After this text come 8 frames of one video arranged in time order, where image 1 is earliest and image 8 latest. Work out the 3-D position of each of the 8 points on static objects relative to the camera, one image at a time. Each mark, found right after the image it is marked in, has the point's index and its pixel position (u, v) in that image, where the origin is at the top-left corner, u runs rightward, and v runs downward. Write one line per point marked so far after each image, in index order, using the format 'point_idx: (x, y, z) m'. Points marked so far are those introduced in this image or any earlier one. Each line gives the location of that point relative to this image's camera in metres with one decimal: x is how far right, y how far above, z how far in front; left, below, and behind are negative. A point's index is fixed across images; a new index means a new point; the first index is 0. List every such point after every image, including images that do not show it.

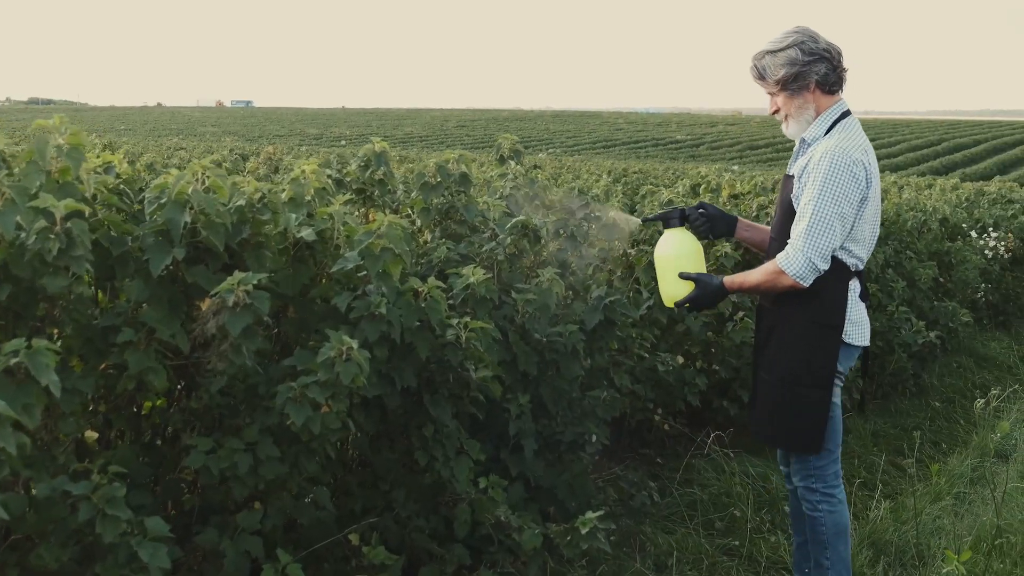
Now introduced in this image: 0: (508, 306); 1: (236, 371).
0: (0.0, -0.1, +4.4) m
1: (-0.7, -0.2, +3.0) m
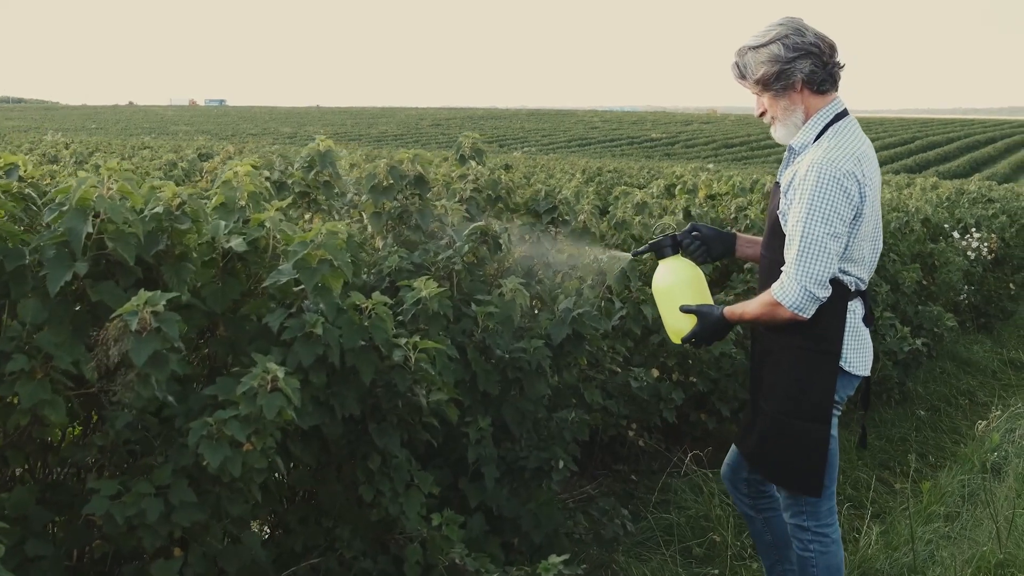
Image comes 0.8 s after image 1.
0: (-0.1, -0.1, +4.0) m
1: (-0.8, -0.3, +2.6) m
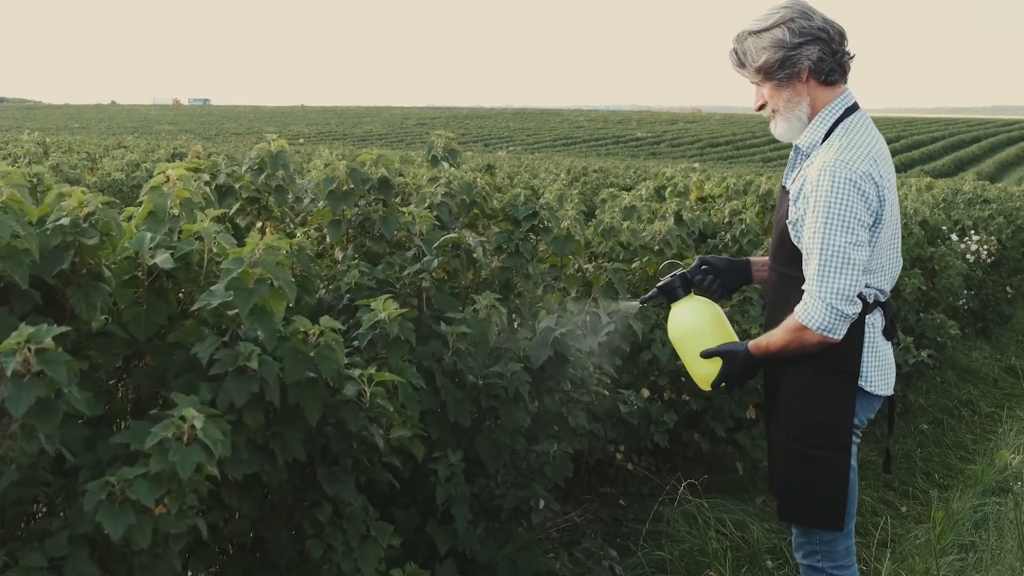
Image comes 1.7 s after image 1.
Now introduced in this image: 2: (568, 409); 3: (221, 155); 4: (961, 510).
0: (-0.2, -0.2, +3.6) m
1: (-0.9, -0.3, +2.2) m
2: (+0.2, -0.4, +4.3) m
3: (-1.0, +0.5, +4.1) m
4: (+2.1, -1.0, +5.5) m
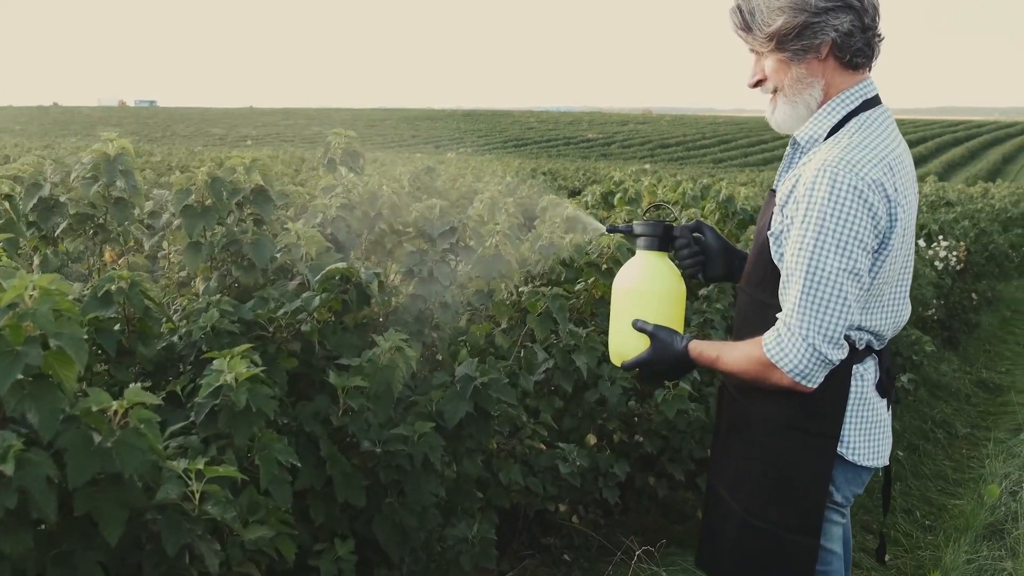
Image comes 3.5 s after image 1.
0: (-0.4, -0.3, +2.8) m
1: (-1.0, -0.4, +1.4) m
2: (0.0, -0.5, +3.5) m
3: (-1.2, +0.3, +3.2) m
4: (+1.8, -1.1, +4.8) m
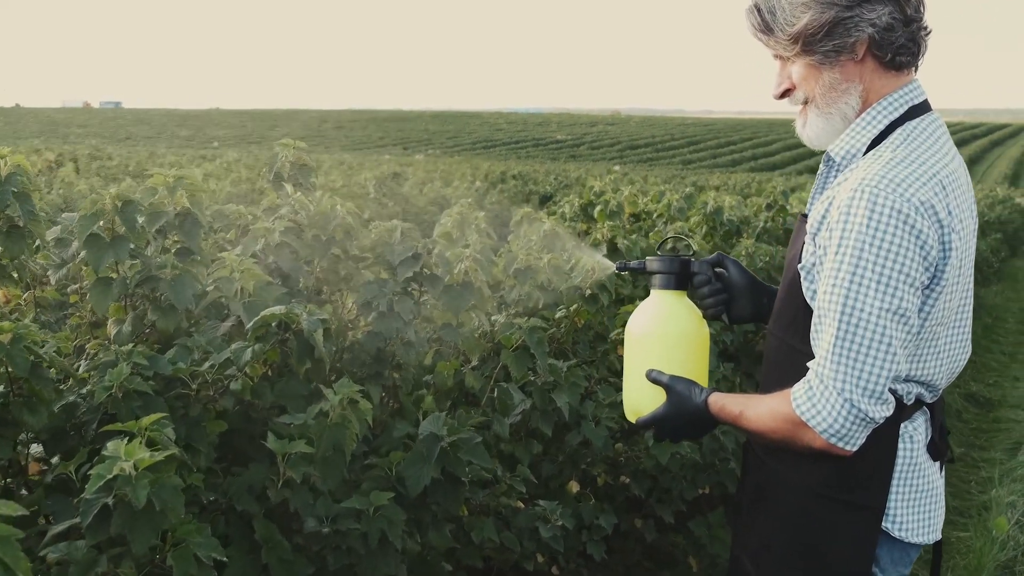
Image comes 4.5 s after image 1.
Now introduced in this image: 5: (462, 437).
0: (-0.5, -0.4, +2.3) m
1: (-1.1, -0.5, +0.9) m
2: (-0.1, -0.6, +3.0) m
3: (-1.3, +0.3, +2.7) m
4: (+1.7, -1.2, +4.4) m
5: (-0.1, -0.3, +2.6) m
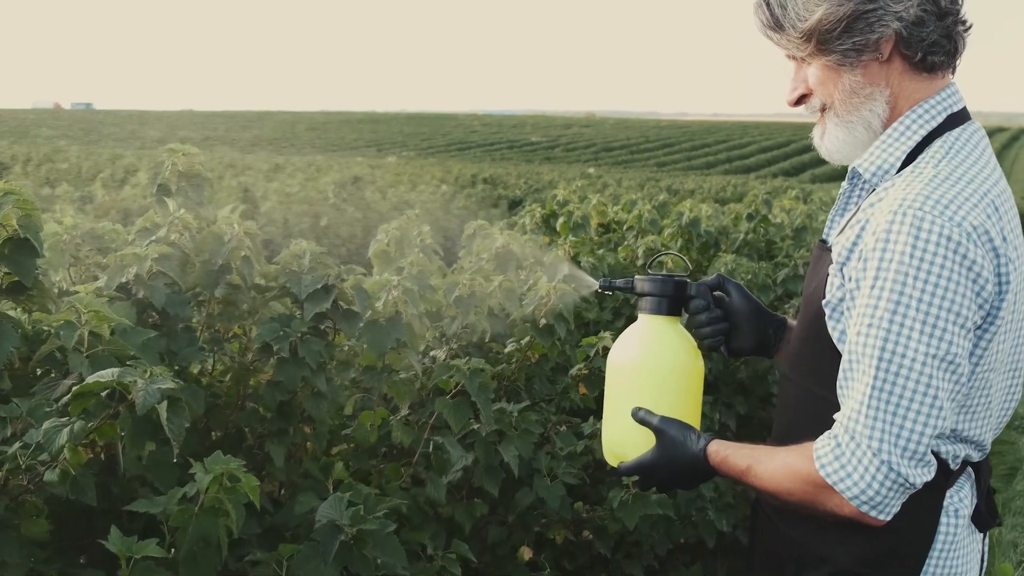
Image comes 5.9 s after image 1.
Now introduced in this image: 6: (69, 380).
0: (-0.6, -0.4, +1.7) m
1: (-1.1, -0.6, +0.3) m
2: (-0.3, -0.7, +2.5) m
3: (-1.4, +0.2, +2.2) m
4: (+1.5, -1.3, +3.9) m
5: (-0.2, -0.4, +2.0) m
6: (-0.7, -0.2, +1.9) m
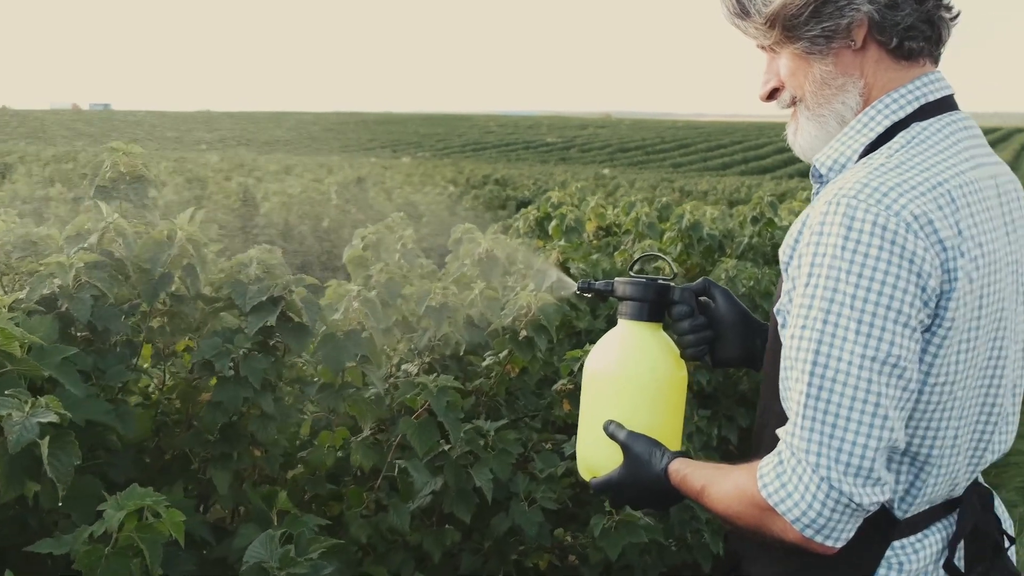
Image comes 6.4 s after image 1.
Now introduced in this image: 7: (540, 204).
0: (-0.7, -0.5, +1.5) m
1: (-1.2, -0.6, +0.1) m
2: (-0.3, -0.7, +2.3) m
3: (-1.5, +0.2, +2.0) m
4: (+1.5, -1.3, +3.7) m
5: (-0.3, -0.4, +1.8) m
6: (-0.8, -0.2, +1.7) m
7: (+0.1, +0.4, +5.3) m
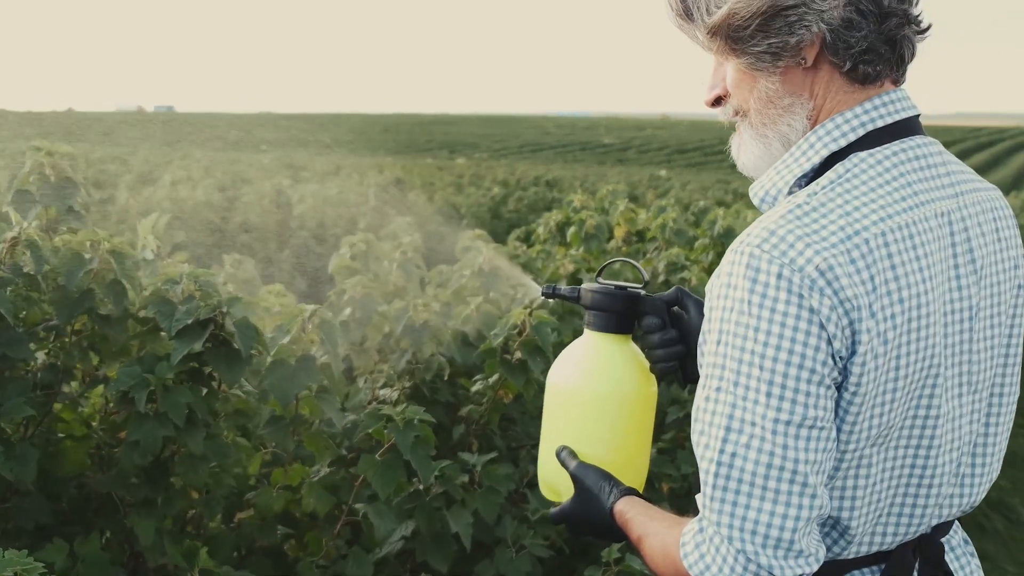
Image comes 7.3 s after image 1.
0: (-0.8, -0.5, +1.2) m
1: (-1.4, -0.6, -0.2) m
2: (-0.4, -0.8, +1.9) m
3: (-1.6, +0.1, +1.7) m
4: (+1.5, -1.4, +3.2) m
5: (-0.4, -0.5, +1.5) m
6: (-0.9, -0.2, +1.4) m
7: (+0.2, +0.3, +4.9) m
